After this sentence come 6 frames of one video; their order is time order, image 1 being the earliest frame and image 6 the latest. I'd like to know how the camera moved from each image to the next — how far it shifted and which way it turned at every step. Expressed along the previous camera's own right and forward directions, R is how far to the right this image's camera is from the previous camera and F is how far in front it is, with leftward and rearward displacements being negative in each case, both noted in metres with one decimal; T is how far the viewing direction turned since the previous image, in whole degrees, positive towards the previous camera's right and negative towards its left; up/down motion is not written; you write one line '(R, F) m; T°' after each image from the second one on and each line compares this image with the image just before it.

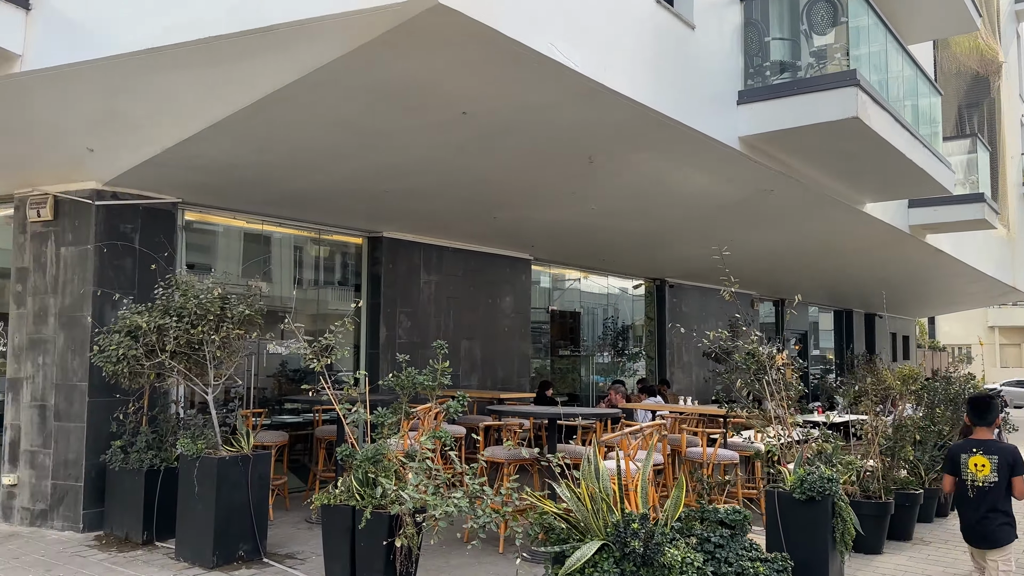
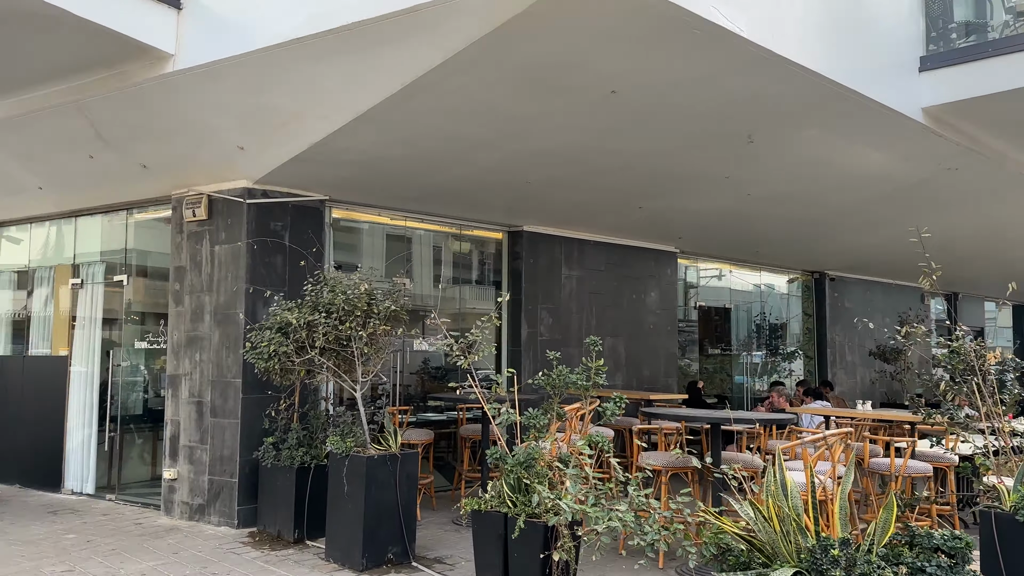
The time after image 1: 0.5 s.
(-0.2, +0.5) m; -10°
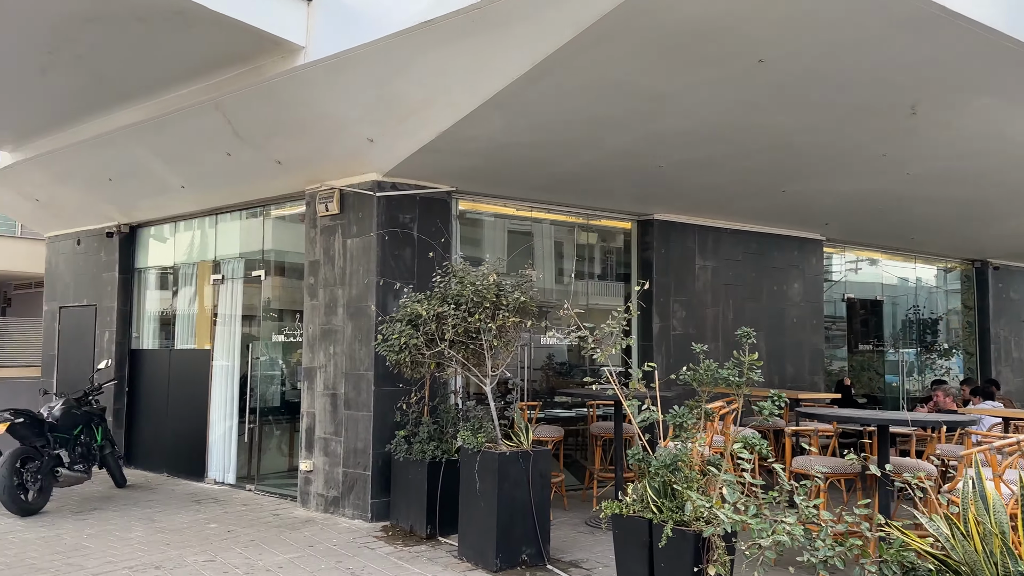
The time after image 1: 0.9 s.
(-0.1, +0.3) m; -9°
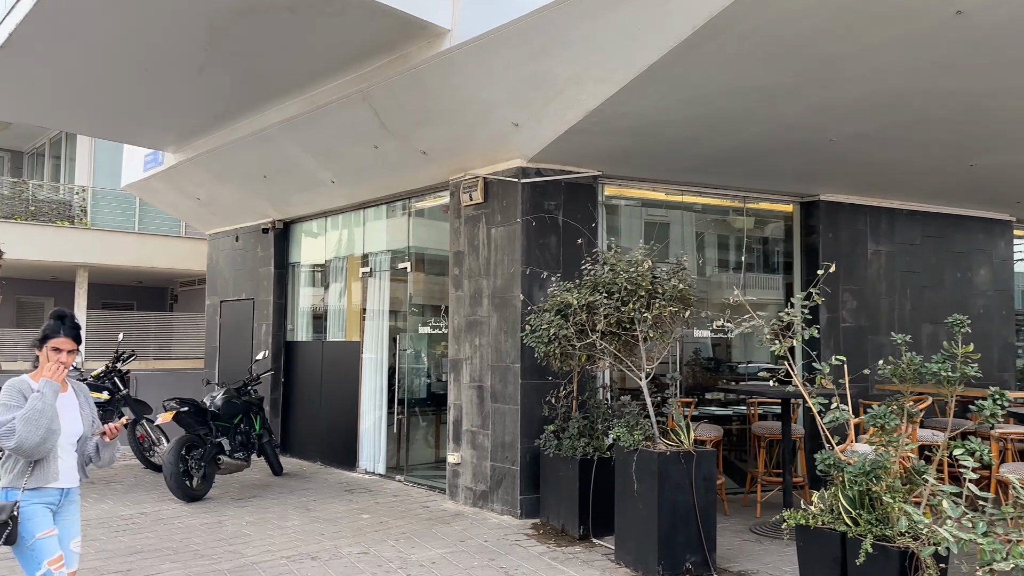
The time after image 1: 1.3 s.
(-0.1, +0.3) m; -10°
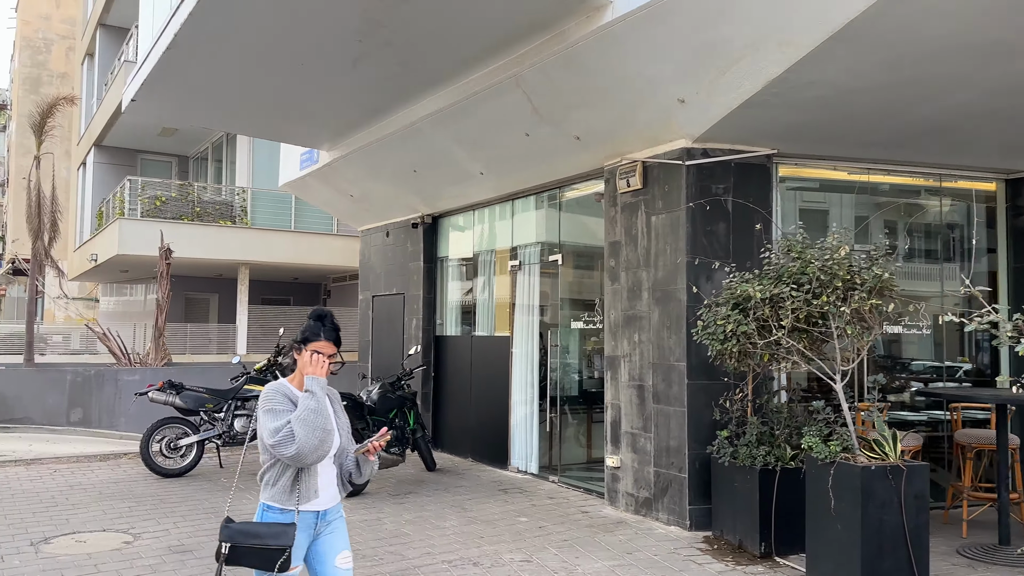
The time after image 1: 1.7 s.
(-0.2, +0.4) m; -10°
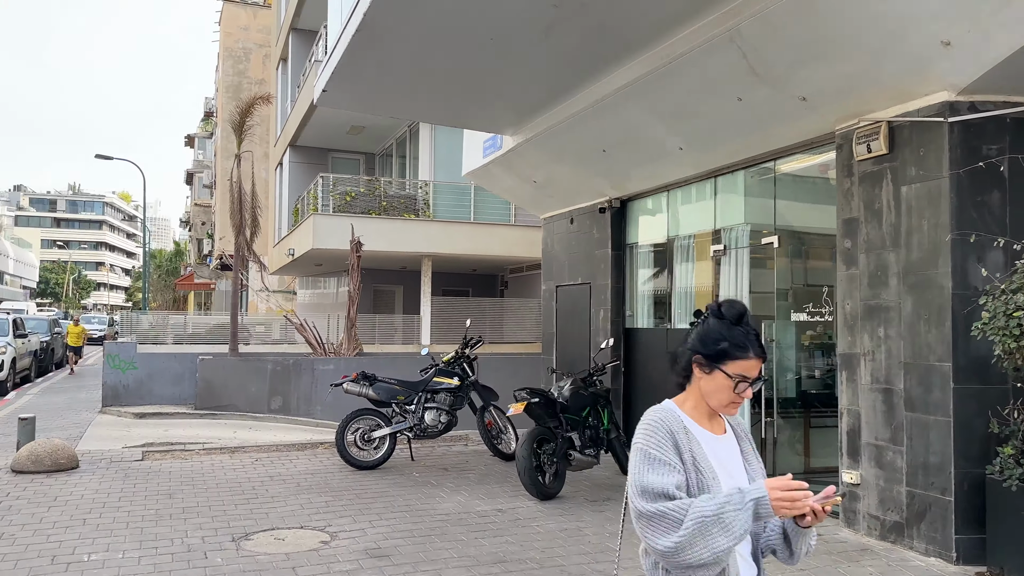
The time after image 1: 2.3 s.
(-0.3, +0.6) m; -12°
